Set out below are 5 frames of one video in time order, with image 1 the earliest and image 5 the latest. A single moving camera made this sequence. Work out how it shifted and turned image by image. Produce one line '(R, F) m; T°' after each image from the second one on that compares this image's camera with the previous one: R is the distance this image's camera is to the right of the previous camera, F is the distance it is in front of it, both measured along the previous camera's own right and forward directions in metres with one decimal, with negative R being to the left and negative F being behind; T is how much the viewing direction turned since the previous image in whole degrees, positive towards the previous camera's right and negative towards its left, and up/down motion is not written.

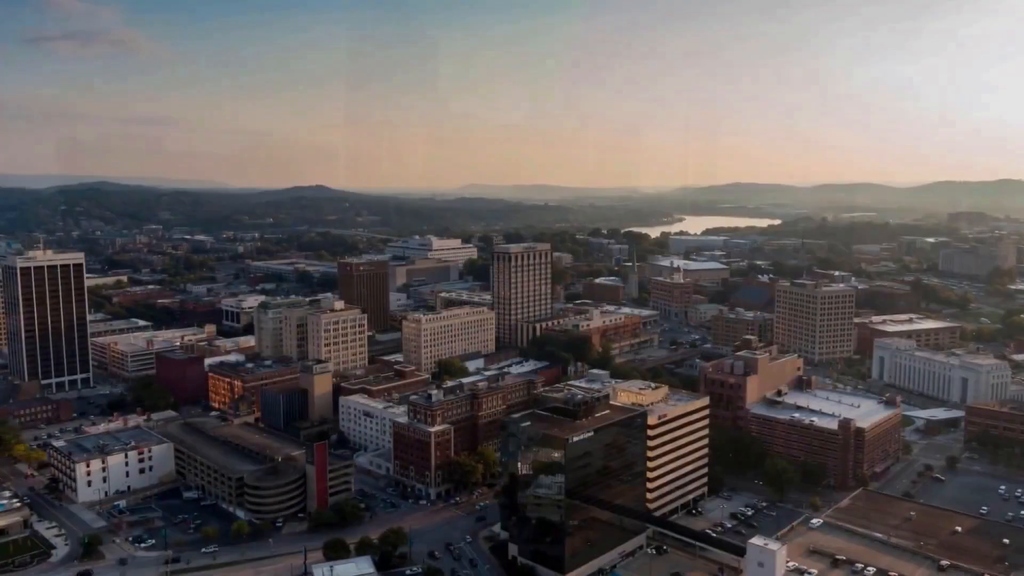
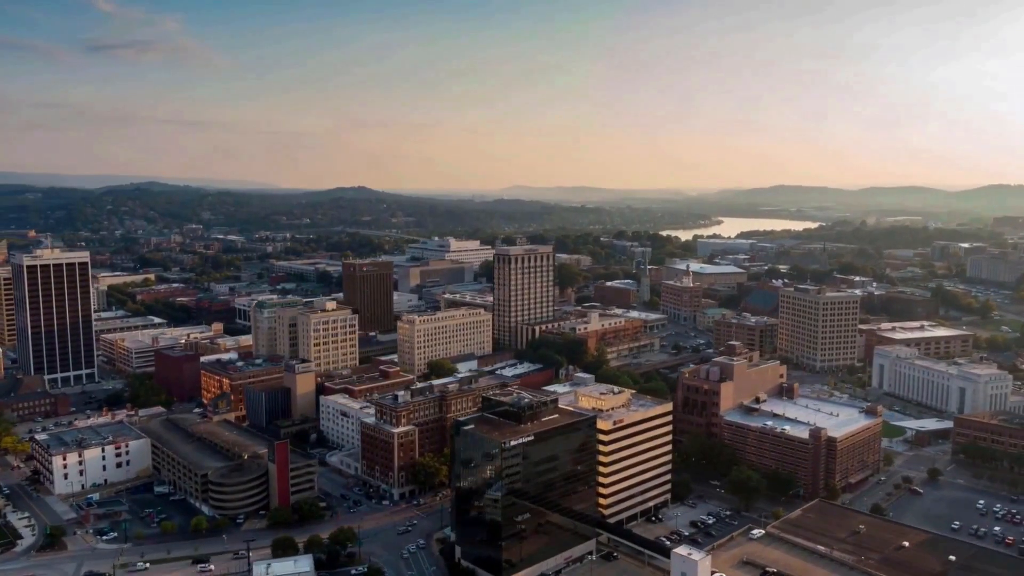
(+3.4, +0.1) m; -3°
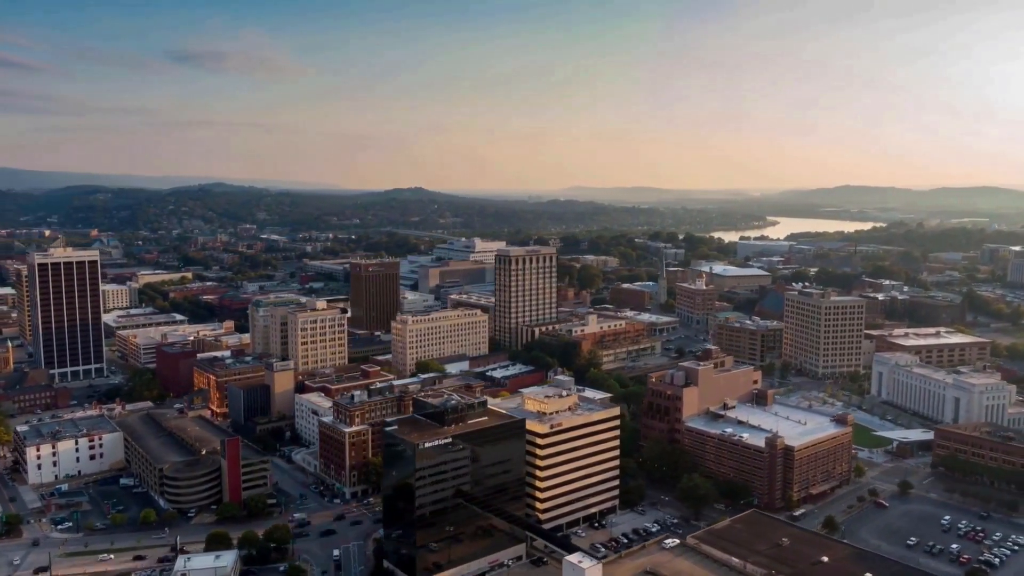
(+4.7, +0.3) m; -4°
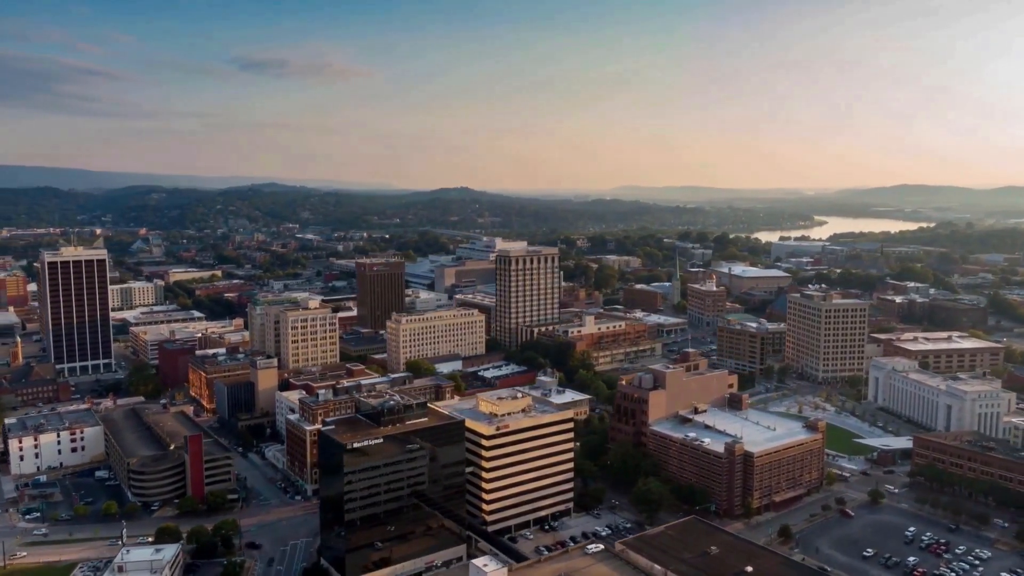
(+3.9, +0.2) m; -4°
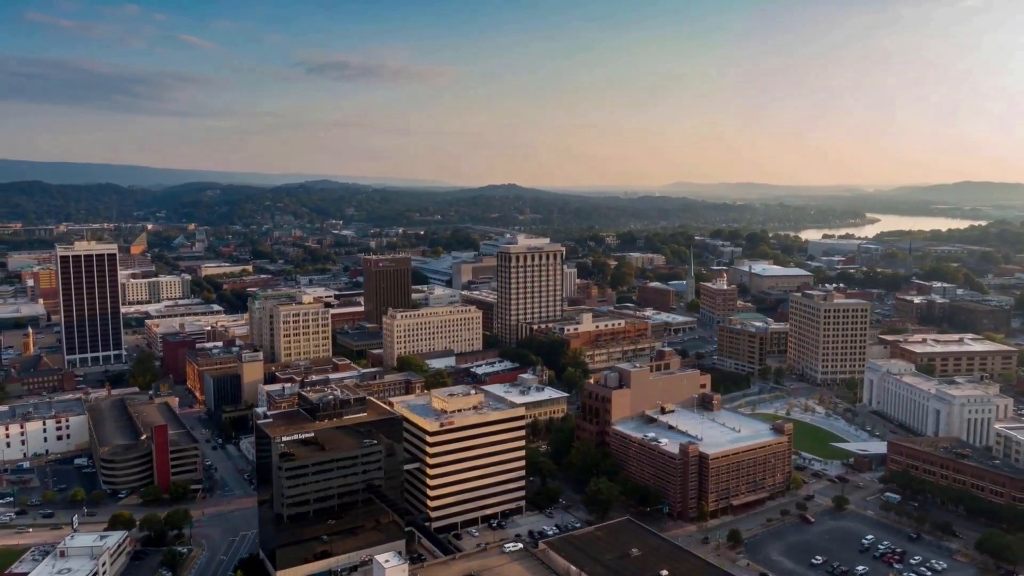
(+4.0, +0.3) m; -4°
